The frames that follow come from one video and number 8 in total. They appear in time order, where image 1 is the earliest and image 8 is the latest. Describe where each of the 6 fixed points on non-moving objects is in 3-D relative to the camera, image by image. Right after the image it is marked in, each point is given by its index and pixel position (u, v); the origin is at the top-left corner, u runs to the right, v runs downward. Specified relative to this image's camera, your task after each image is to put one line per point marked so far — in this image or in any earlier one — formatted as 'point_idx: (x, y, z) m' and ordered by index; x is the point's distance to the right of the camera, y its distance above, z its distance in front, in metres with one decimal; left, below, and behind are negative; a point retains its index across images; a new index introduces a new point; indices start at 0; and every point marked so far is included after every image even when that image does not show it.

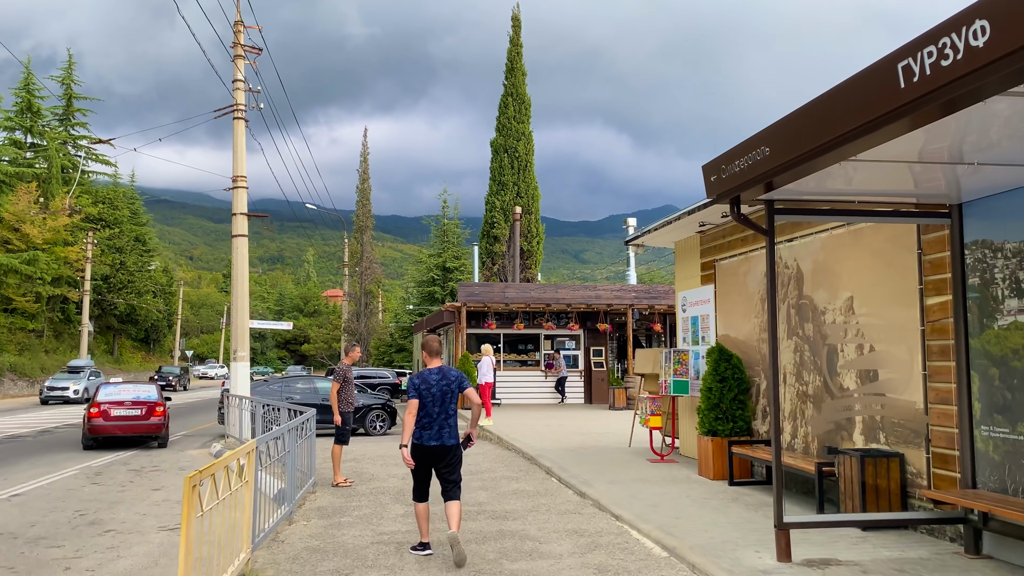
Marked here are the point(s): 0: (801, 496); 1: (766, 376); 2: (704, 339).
0: (+2.6, -1.8, +7.4) m
1: (+2.5, -0.9, +8.4) m
2: (+2.3, -0.6, +9.9) m
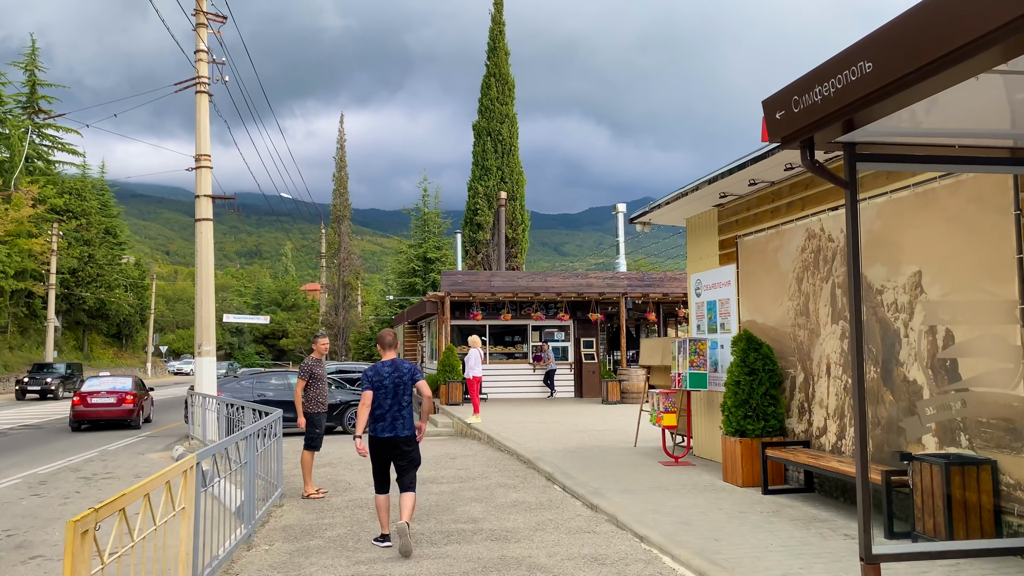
0: (+2.6, -1.6, +6.2) m
1: (+2.5, -0.7, +7.3) m
2: (+2.2, -0.4, +8.8) m
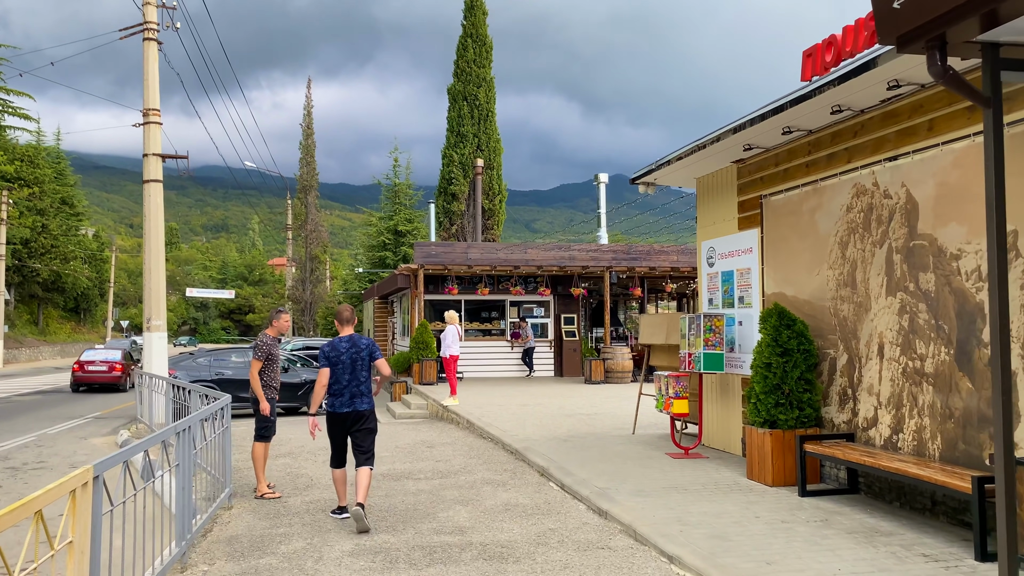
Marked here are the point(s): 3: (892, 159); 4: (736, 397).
0: (+2.6, -1.4, +5.2) m
1: (+2.5, -0.4, +6.2) m
2: (+2.1, -0.1, +7.7) m
3: (+2.6, +0.9, +5.7) m
4: (+2.1, -1.0, +7.8) m
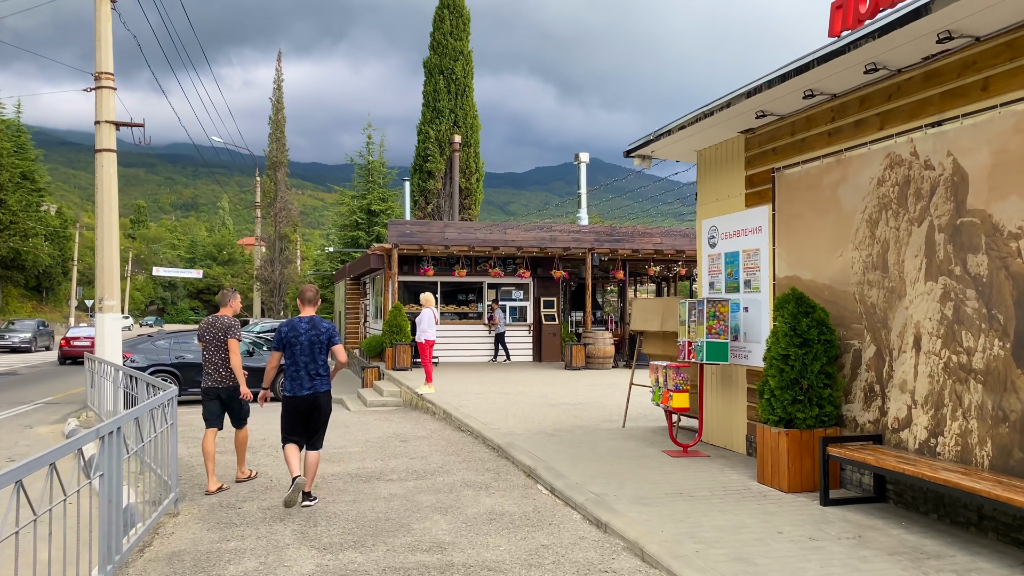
0: (+2.5, -1.3, +4.6) m
1: (+2.4, -0.3, +5.5) m
2: (+2.0, 0.0, +7.0) m
3: (+2.5, +1.0, +5.0) m
4: (+1.9, -0.9, +7.1) m
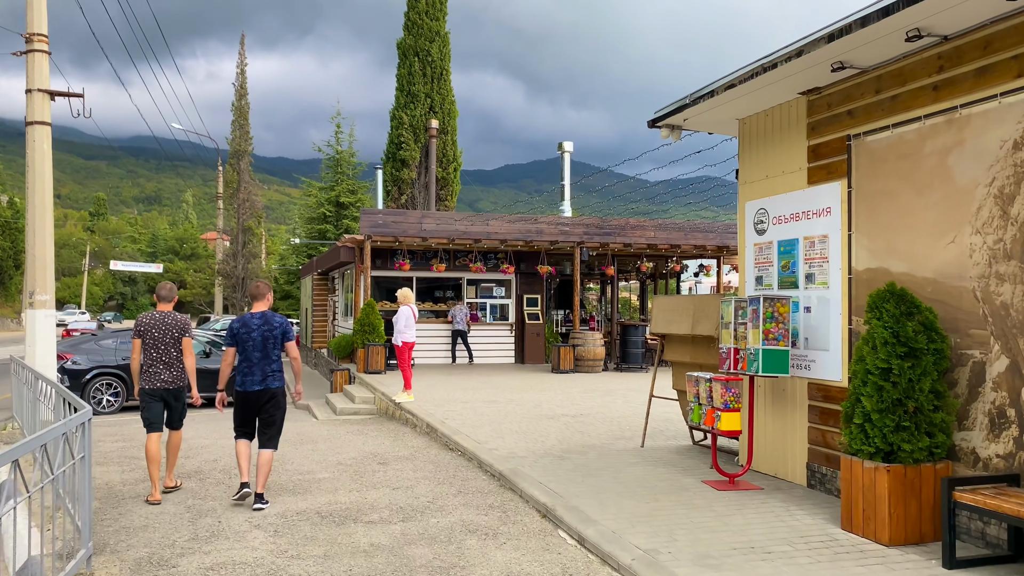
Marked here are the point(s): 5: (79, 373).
0: (+2.6, -1.3, +3.3) m
1: (+2.5, -0.3, +4.3) m
2: (+2.0, +0.1, +5.7) m
3: (+2.7, +1.0, +3.8) m
4: (+2.0, -0.8, +5.9) m
5: (-6.6, -1.3, +12.9) m
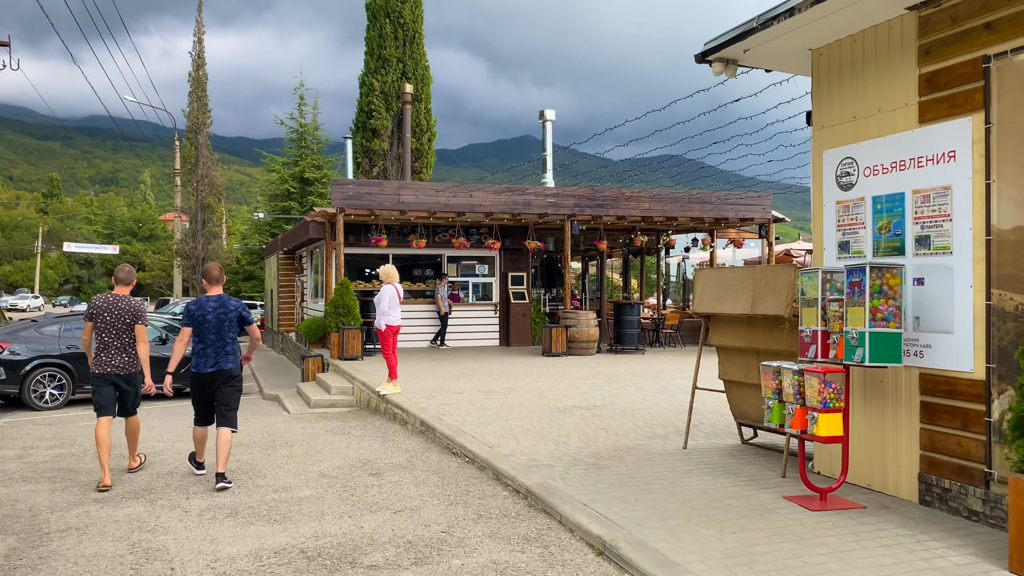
0: (+2.9, -1.2, +2.2) m
1: (+2.8, -0.2, +3.1) m
2: (+2.2, +0.2, +4.5) m
3: (+2.9, +1.1, +2.6) m
4: (+2.2, -0.6, +4.7) m
5: (-6.7, -1.0, +11.4) m
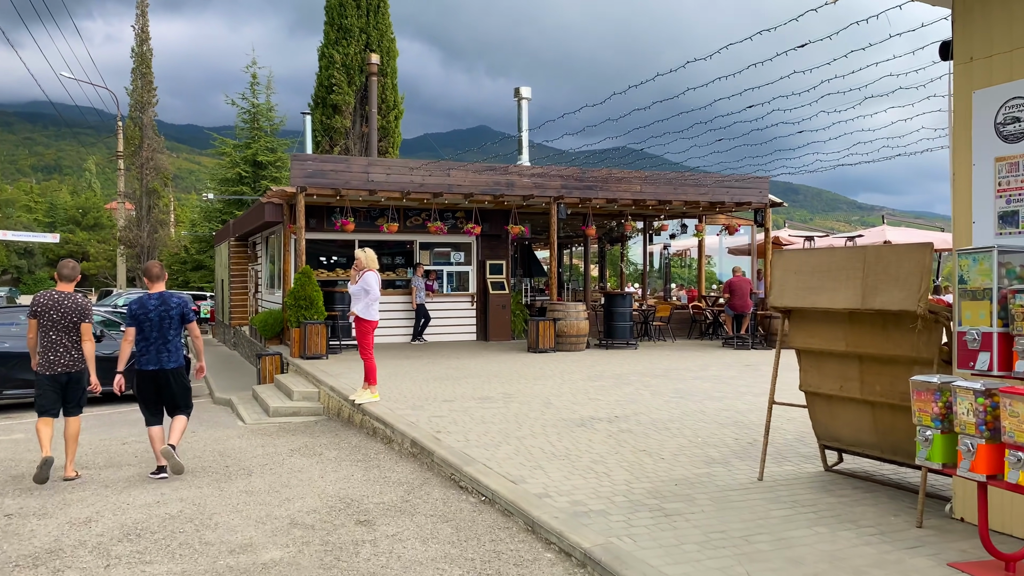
0: (+3.3, -1.1, +0.9) m
1: (+3.1, -0.1, +1.8) m
2: (+2.5, +0.3, +3.2) m
3: (+3.3, +1.2, +1.3) m
4: (+2.4, -0.6, +3.3) m
5: (-6.8, -0.9, +9.6) m
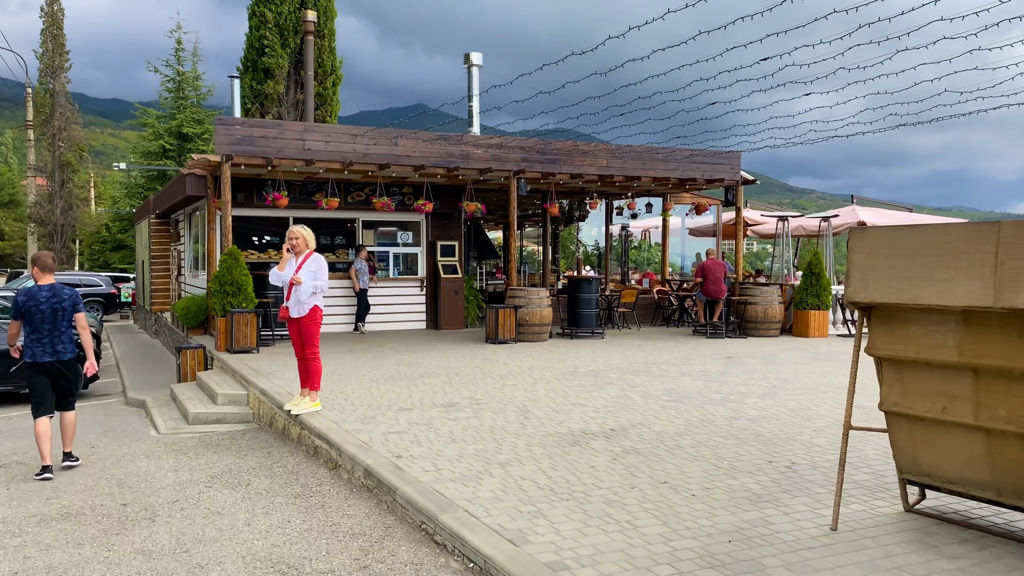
0: (+3.6, -1.2, -0.1) m
1: (+3.3, -0.1, +0.7) m
2: (+2.6, +0.3, +2.1) m
3: (+3.6, +1.1, +0.2) m
4: (+2.5, -0.6, +2.2) m
5: (-7.1, -0.8, +7.8) m
